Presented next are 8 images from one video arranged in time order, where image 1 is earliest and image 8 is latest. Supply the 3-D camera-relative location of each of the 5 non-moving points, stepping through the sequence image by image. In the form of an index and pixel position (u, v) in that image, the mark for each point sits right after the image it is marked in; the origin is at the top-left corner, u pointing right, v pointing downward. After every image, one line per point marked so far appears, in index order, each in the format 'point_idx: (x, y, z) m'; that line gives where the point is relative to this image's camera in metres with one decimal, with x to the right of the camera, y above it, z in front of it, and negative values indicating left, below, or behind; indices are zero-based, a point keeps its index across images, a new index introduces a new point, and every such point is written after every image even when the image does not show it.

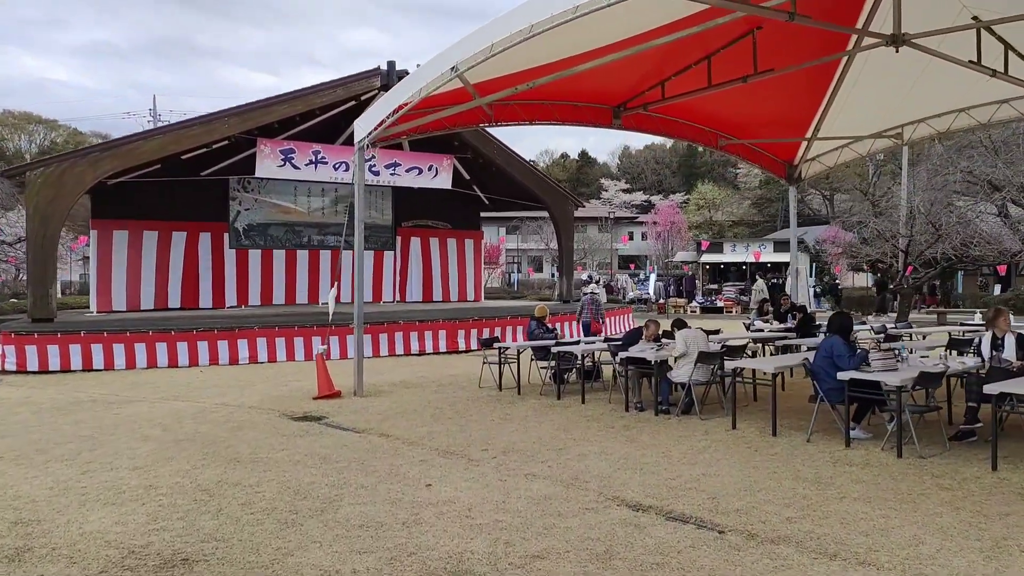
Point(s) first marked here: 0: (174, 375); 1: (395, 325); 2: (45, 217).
0: (-3.8, -1.0, +8.2) m
1: (-1.6, -0.5, +10.3) m
2: (-6.0, +1.0, +9.1) m
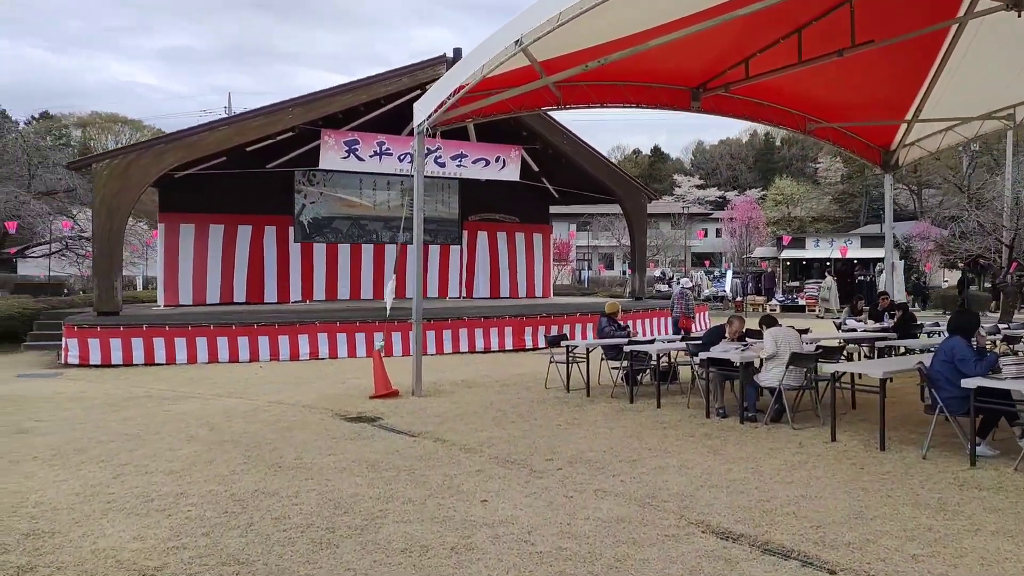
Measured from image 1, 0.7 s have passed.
0: (-3.1, -0.9, +8.1) m
1: (-0.7, -0.4, +9.9) m
2: (-5.1, +1.0, +9.1) m
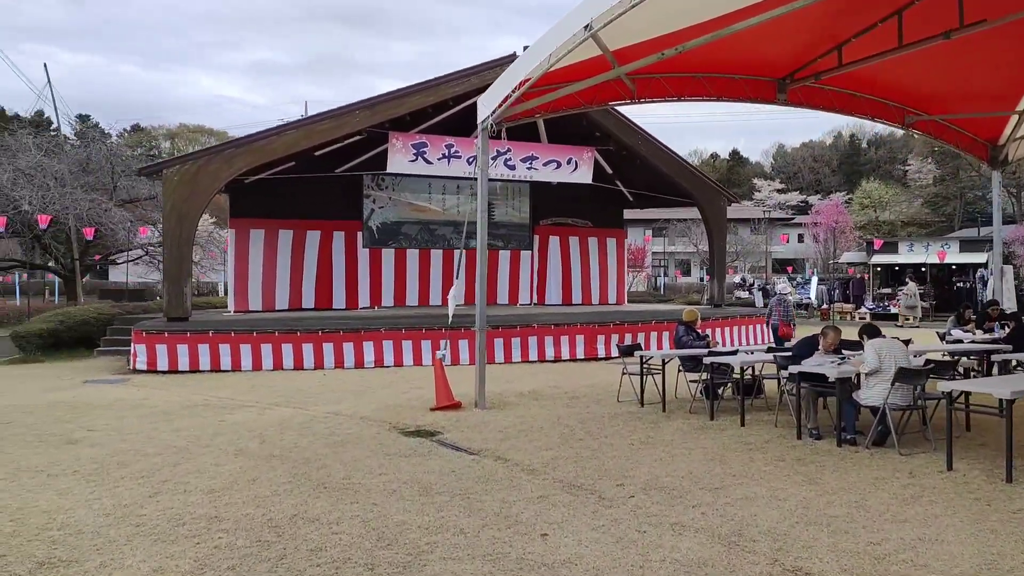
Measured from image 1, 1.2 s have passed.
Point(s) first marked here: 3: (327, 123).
0: (-2.3, -1.0, +7.9) m
1: (+0.3, -0.5, +9.5) m
2: (-4.2, +1.0, +9.2) m
3: (-2.5, +2.3, +9.7) m
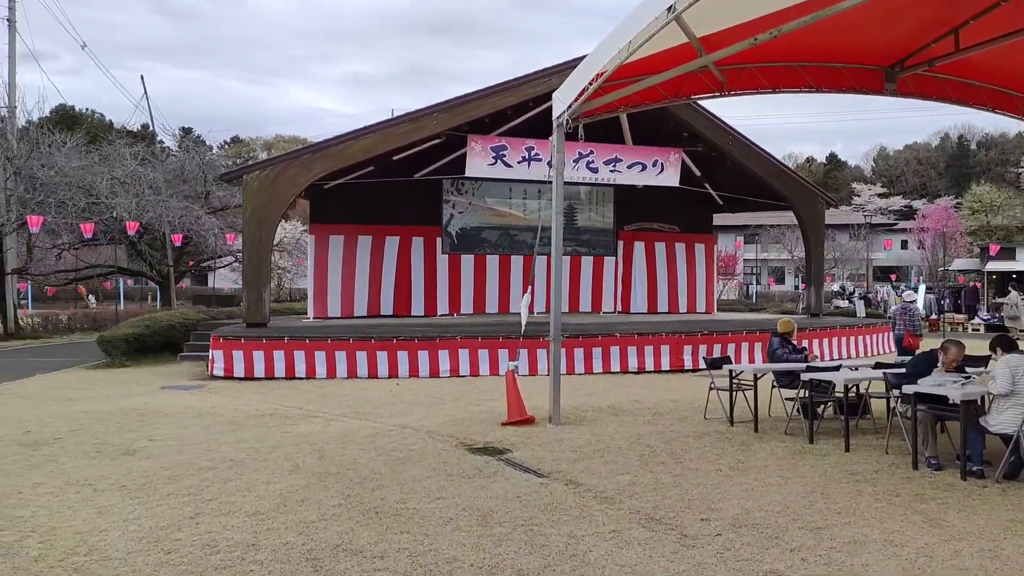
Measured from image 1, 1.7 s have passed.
0: (-1.5, -1.1, +7.7) m
1: (+1.3, -0.6, +9.0) m
2: (-3.2, +0.9, +9.2) m
3: (-1.4, +2.2, +9.6) m
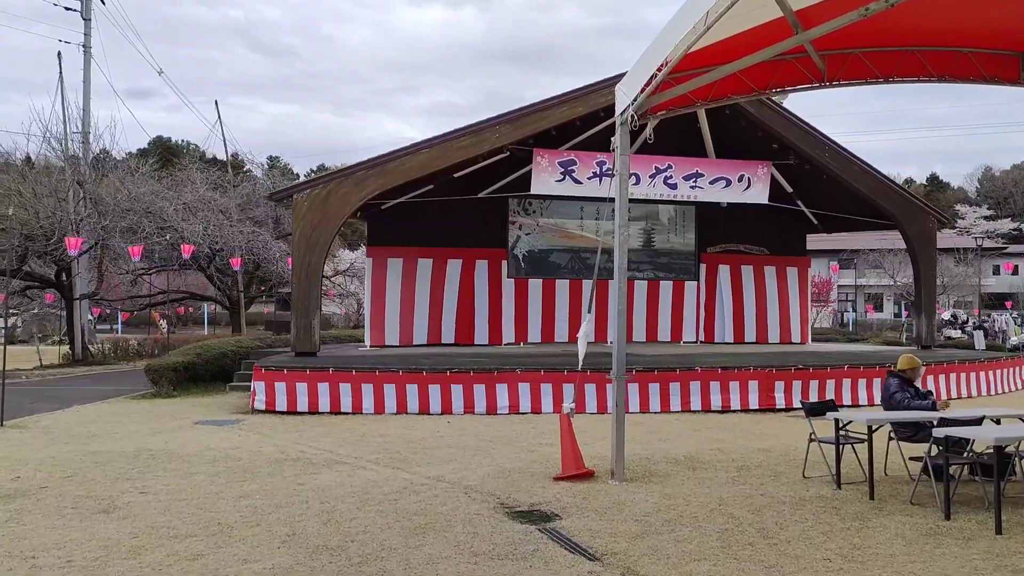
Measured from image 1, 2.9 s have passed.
0: (-0.9, -1.3, +7.0) m
1: (+2.0, -0.9, +8.0) m
2: (-2.5, +0.6, +8.7) m
3: (-0.6, +1.8, +8.9) m
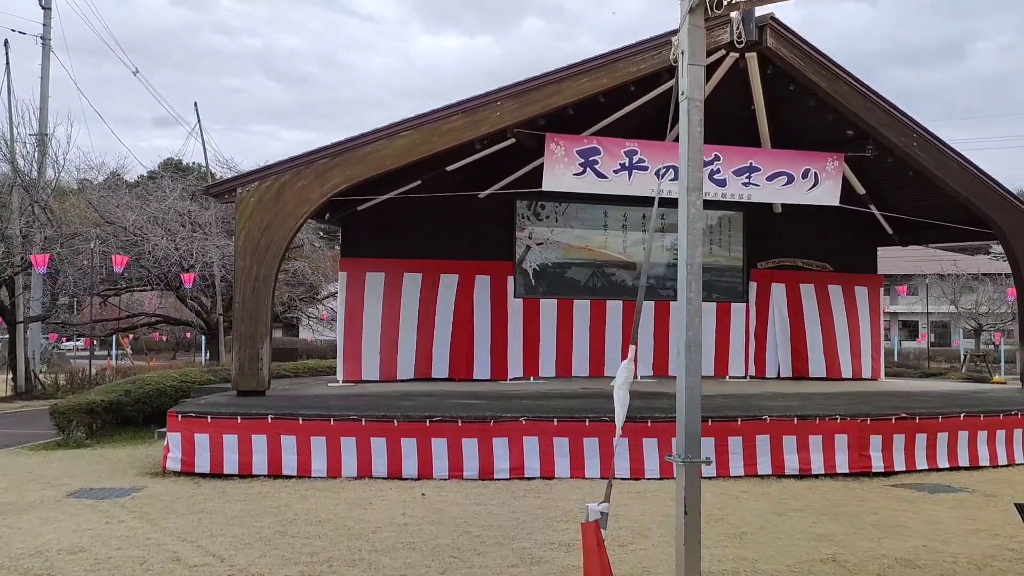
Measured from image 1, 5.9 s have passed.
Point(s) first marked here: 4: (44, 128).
0: (-0.9, -1.5, +5.0) m
1: (+2.0, -1.1, +5.9) m
2: (-2.4, +0.4, +6.8) m
3: (-0.5, +1.6, +7.0) m
4: (-8.9, +3.0, +13.6) m
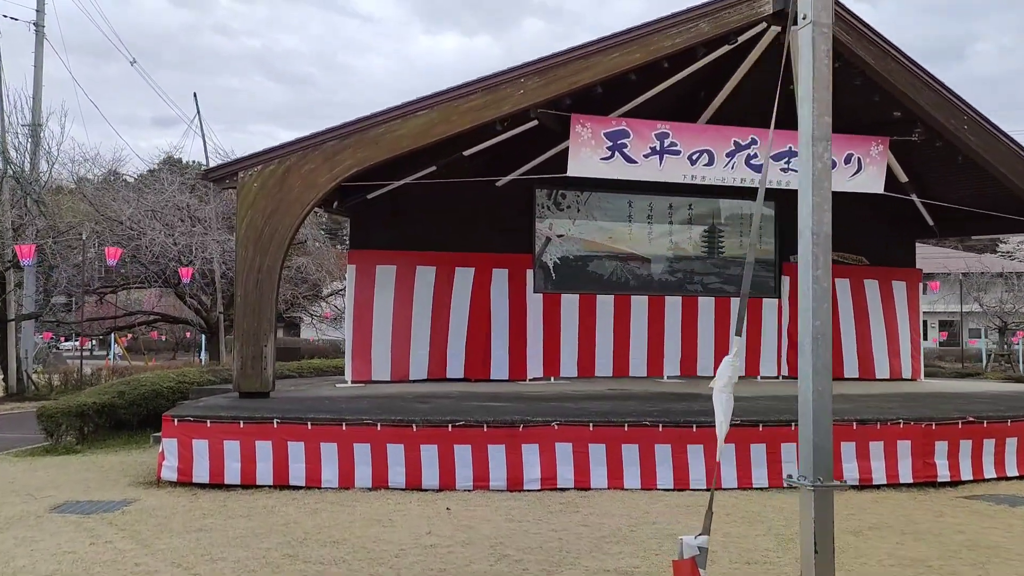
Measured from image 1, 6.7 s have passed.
0: (-0.7, -1.4, +4.4) m
1: (+2.3, -1.0, +5.4) m
2: (-2.2, +0.4, +6.3) m
3: (-0.3, +1.7, +6.4) m
4: (-8.7, +3.1, +13.1) m
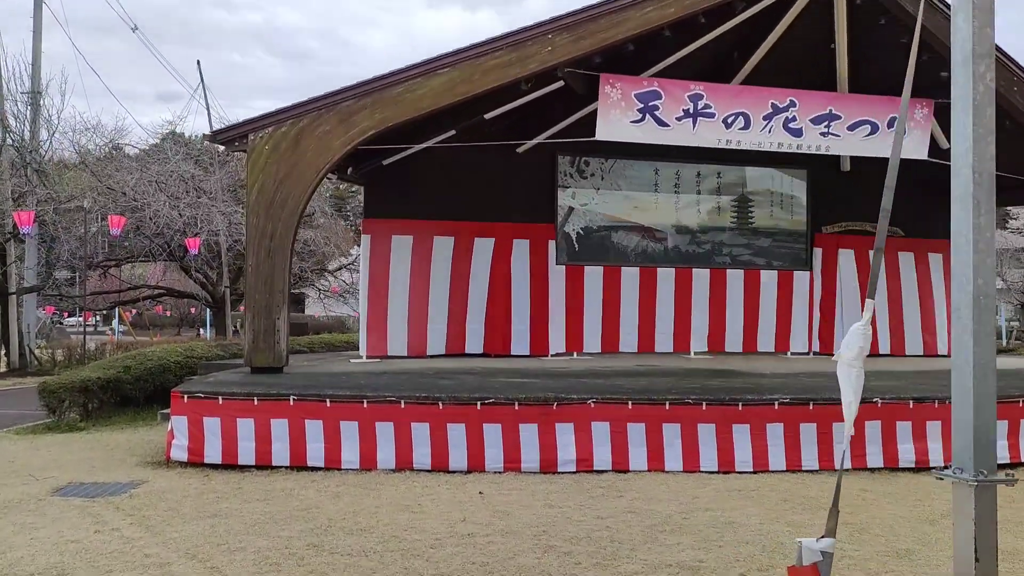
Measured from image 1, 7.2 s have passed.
0: (-0.5, -1.2, +4.1) m
1: (+2.5, -0.8, +5.0) m
2: (-2.0, +0.7, +5.9) m
3: (-0.1, +1.9, +6.0) m
4: (-8.4, +3.6, +12.7) m
